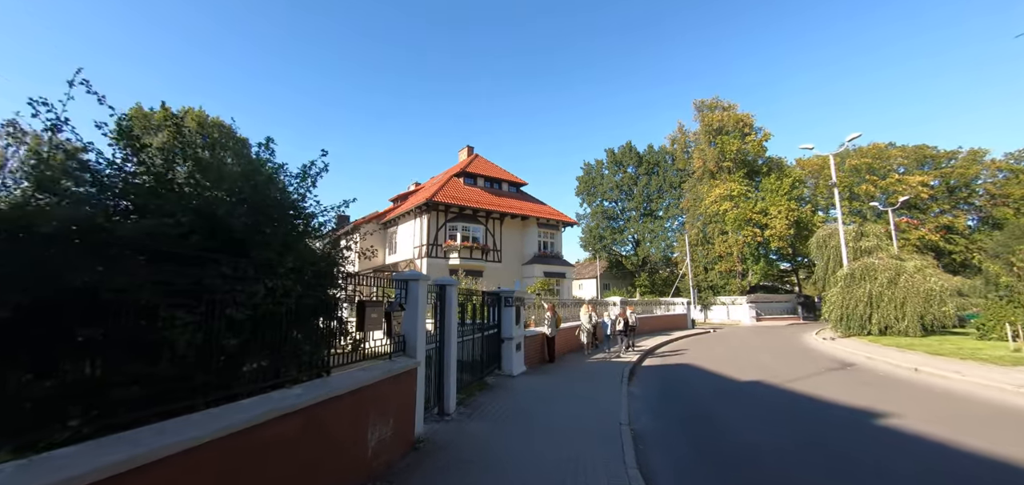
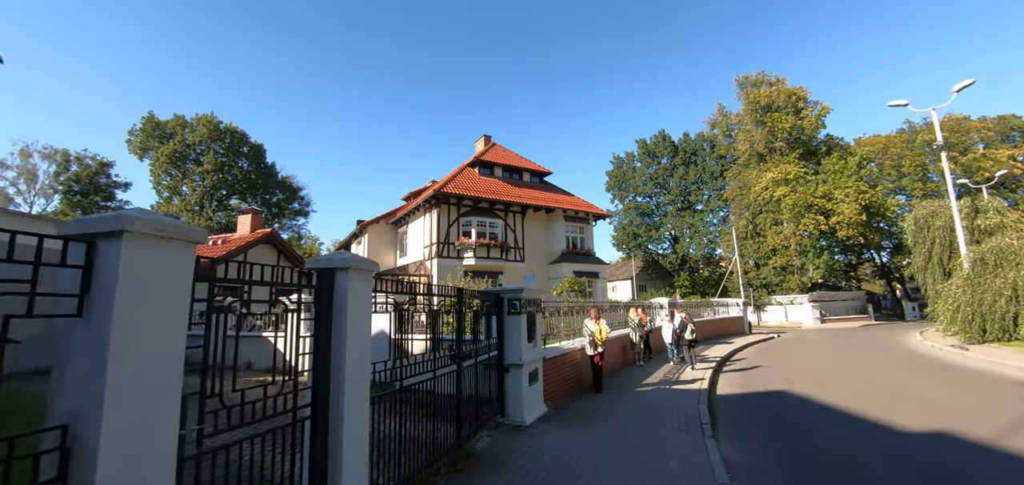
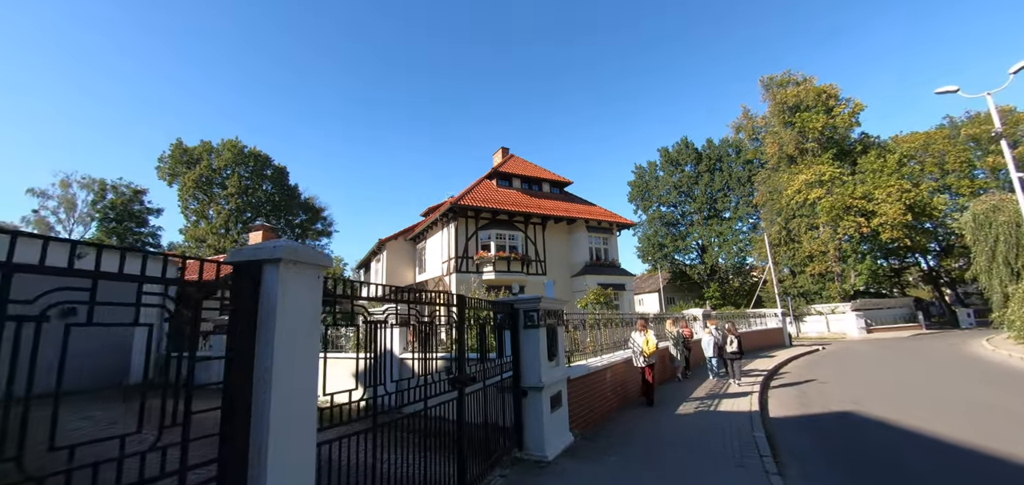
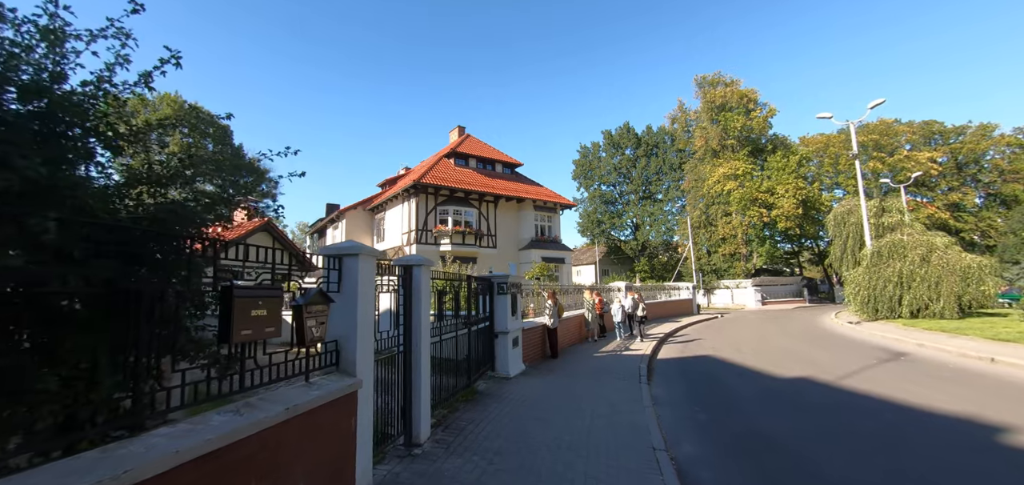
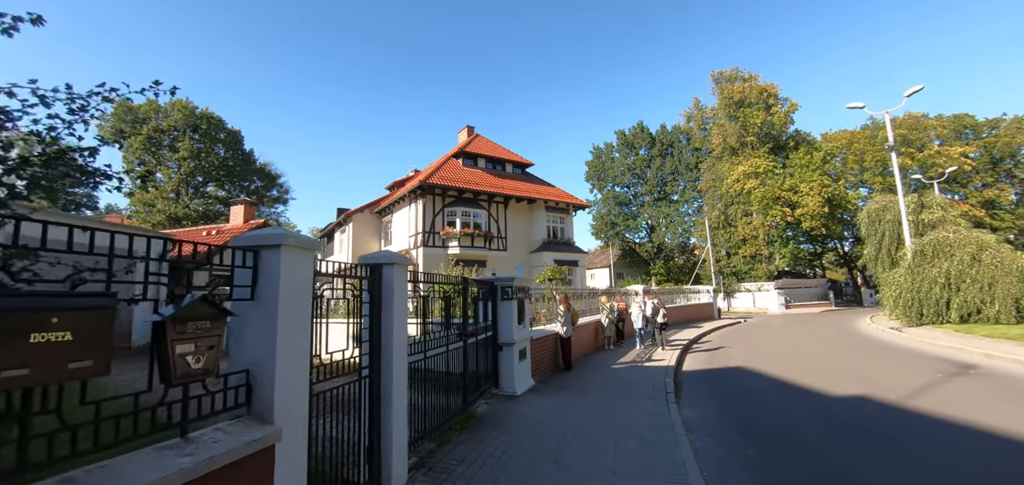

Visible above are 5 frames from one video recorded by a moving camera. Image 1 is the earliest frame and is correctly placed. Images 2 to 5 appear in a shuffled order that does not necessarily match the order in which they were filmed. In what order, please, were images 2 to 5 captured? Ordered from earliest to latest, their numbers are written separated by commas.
4, 5, 2, 3
